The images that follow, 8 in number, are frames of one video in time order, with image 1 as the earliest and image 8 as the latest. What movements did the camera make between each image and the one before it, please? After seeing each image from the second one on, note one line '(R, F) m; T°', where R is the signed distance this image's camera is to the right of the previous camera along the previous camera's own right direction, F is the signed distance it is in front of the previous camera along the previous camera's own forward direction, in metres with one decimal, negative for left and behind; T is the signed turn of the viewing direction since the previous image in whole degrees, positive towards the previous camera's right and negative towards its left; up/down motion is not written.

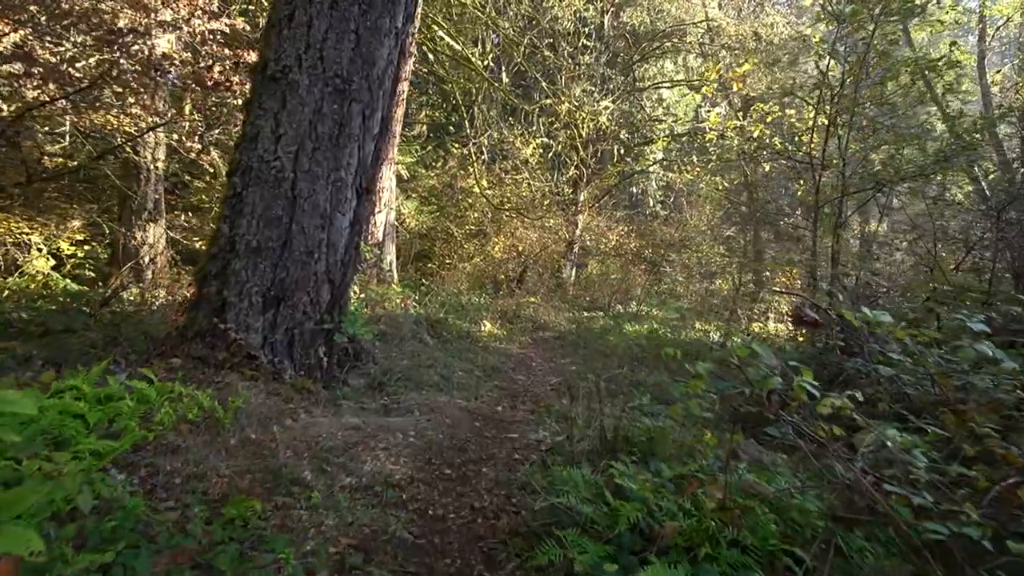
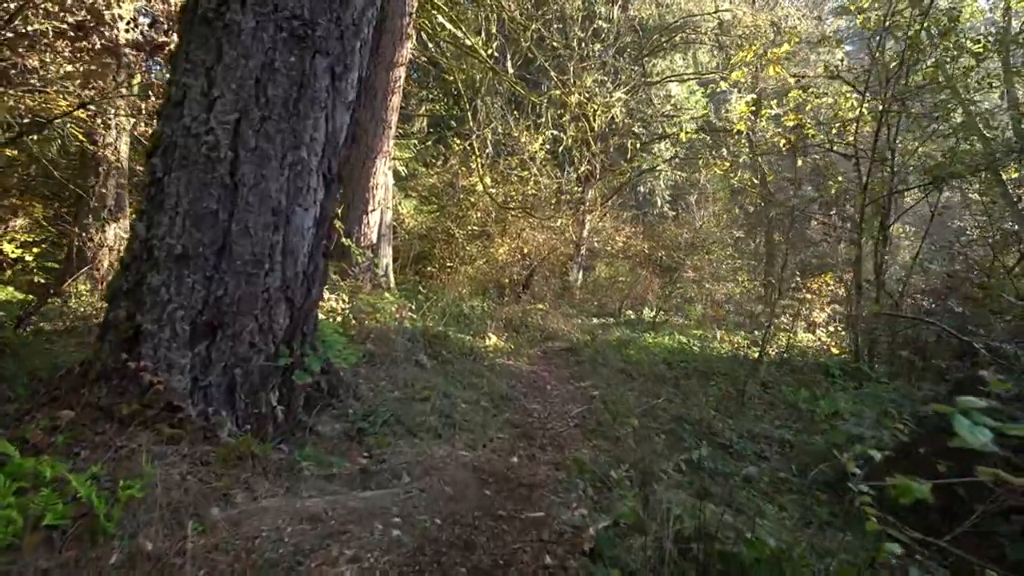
(-0.1, +1.1) m; 0°
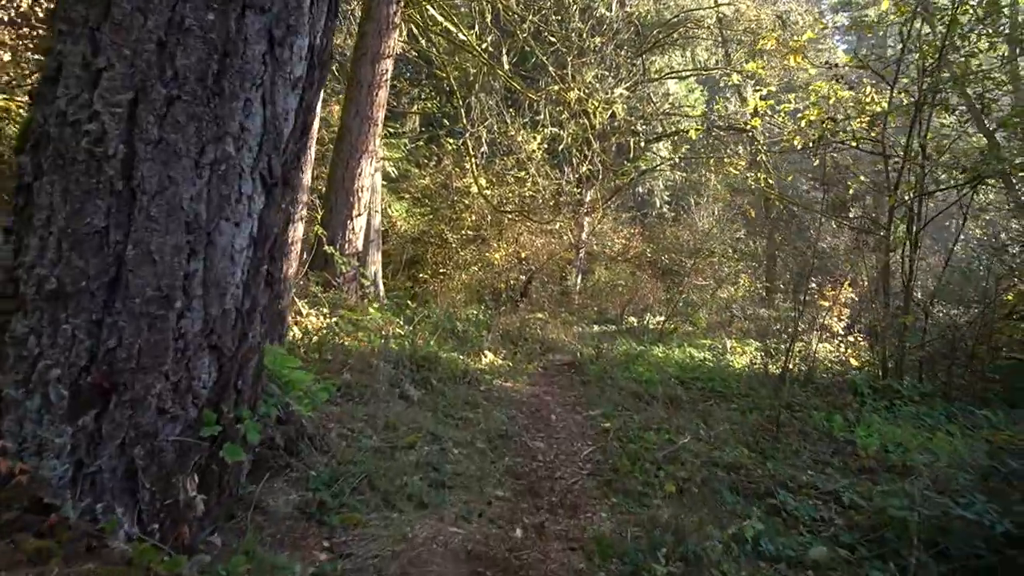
(0.0, +0.8) m; 0°
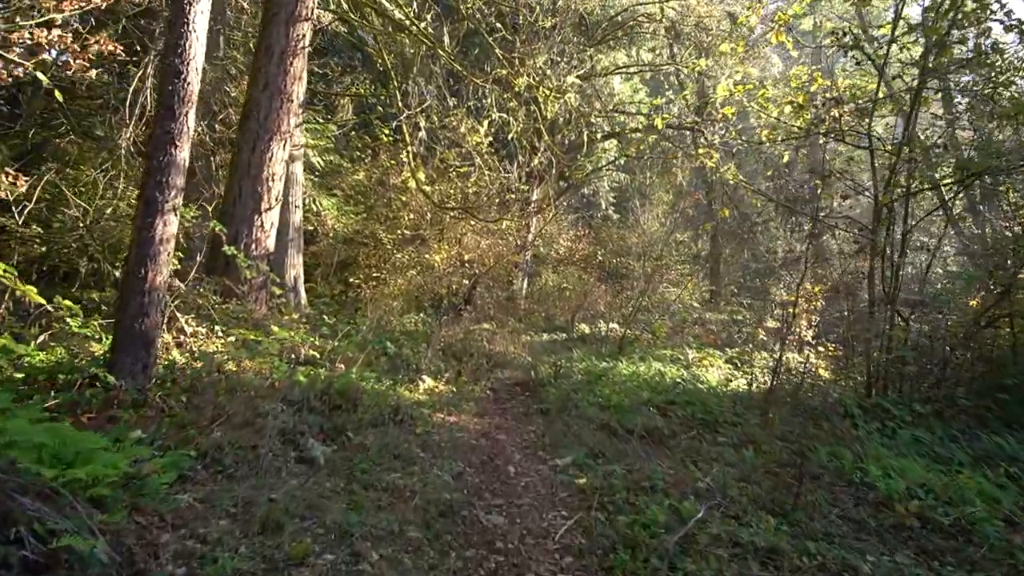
(0.0, +1.4) m; +6°
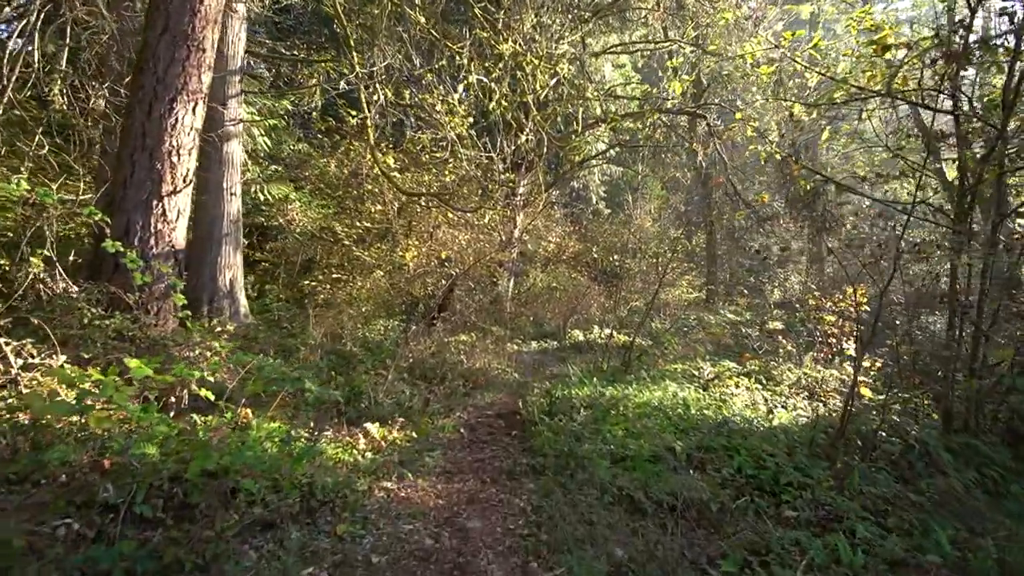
(+0.1, +1.8) m; +1°
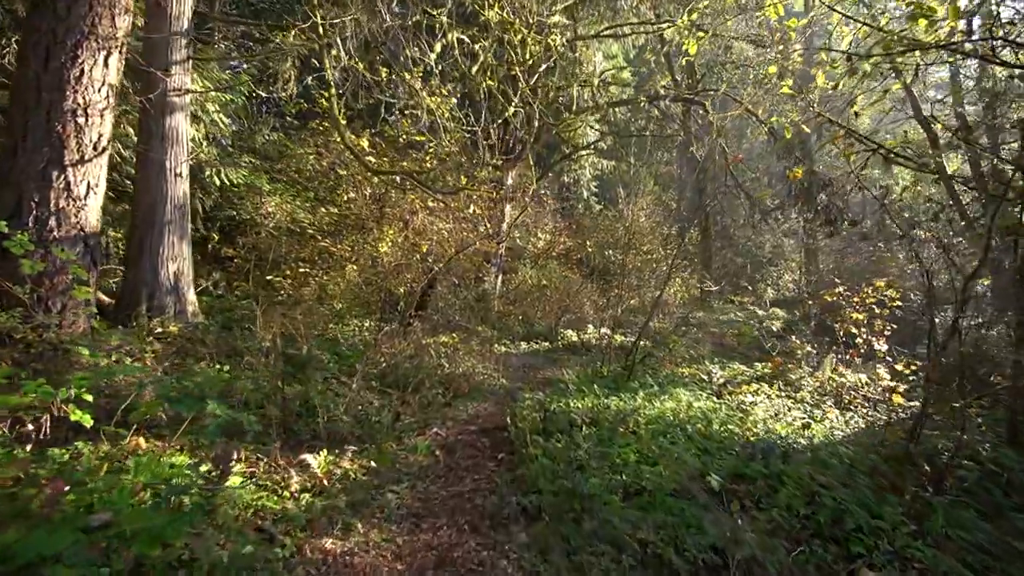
(0.0, +1.1) m; +1°
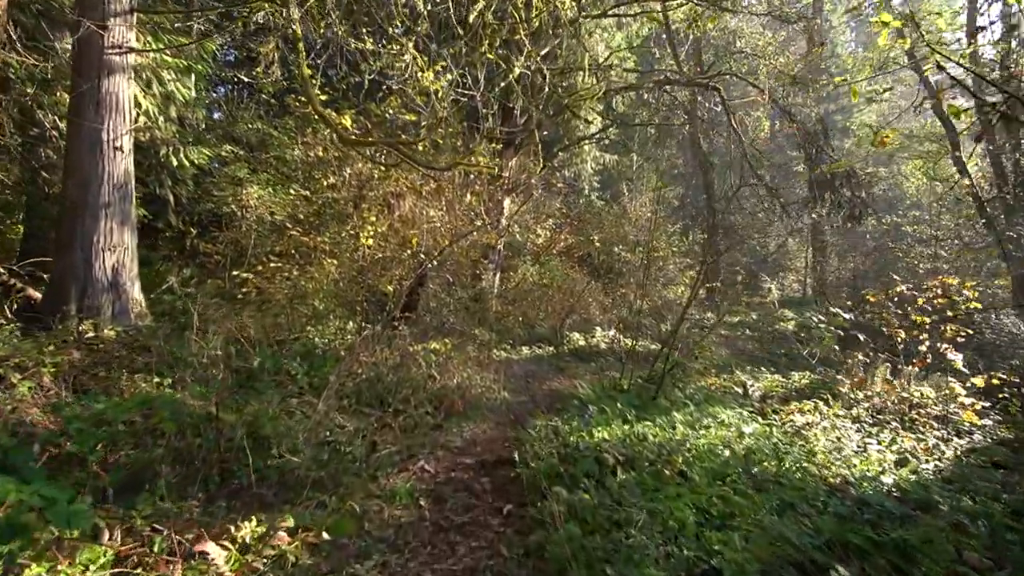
(-0.1, +1.2) m; 0°
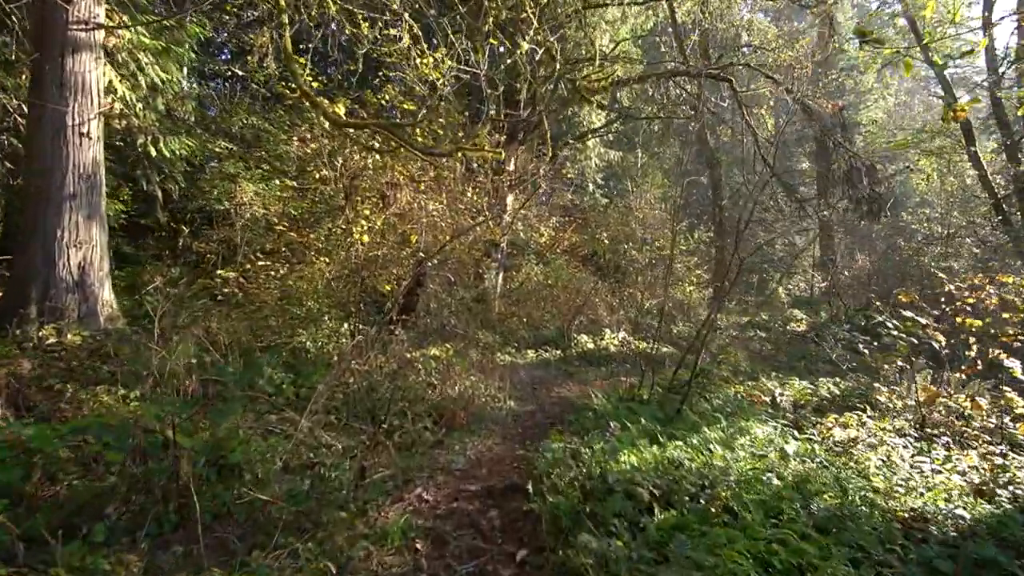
(-0.1, +0.6) m; 0°
